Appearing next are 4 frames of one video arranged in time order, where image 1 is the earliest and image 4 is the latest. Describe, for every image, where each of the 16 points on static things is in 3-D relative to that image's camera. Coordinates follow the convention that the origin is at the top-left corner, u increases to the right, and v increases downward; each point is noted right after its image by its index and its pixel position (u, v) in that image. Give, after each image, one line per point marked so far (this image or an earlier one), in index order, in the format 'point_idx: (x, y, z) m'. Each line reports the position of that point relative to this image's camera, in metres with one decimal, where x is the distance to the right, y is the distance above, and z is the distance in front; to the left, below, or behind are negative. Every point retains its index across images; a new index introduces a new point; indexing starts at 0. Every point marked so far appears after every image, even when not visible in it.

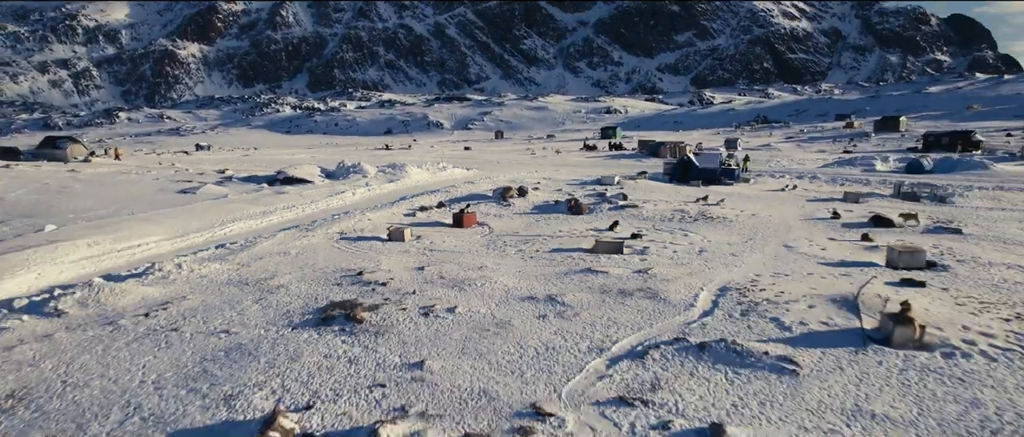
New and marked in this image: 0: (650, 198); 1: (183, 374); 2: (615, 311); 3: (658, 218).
0: (+4.2, +0.6, +19.4) m
1: (-4.0, -1.8, +7.6) m
2: (+1.4, -1.3, +8.7) m
3: (+3.9, +0.1, +16.7) m
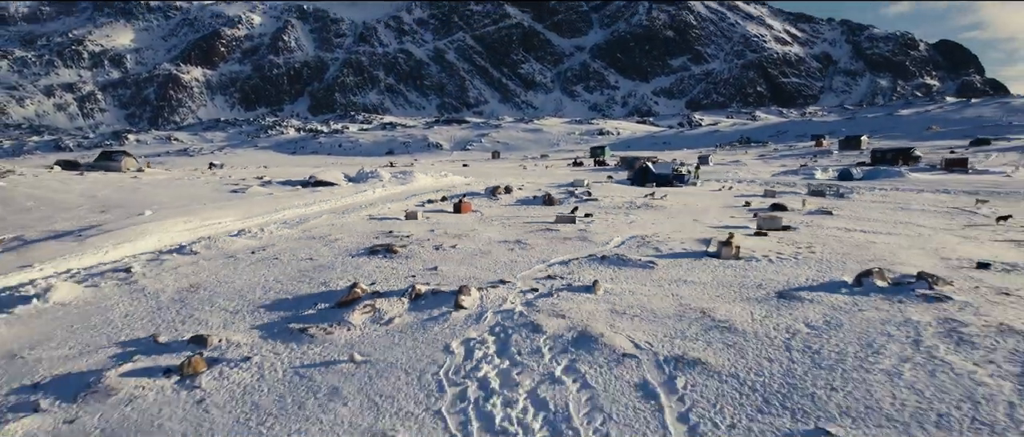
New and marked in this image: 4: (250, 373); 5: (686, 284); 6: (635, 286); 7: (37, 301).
0: (+3.8, +0.9, +24.5) m
1: (-4.4, -1.1, +12.6) m
2: (+1.0, -0.6, +13.7) m
3: (+3.4, +0.4, +21.8) m
4: (-3.5, -2.0, +8.4) m
5: (+3.0, -1.1, +10.7) m
6: (+2.0, -1.1, +10.6) m
7: (-8.7, -1.5, +11.6) m
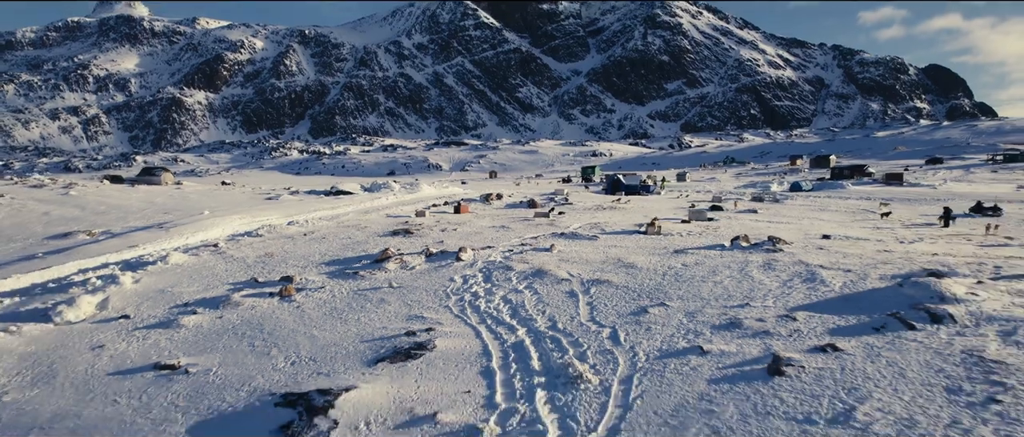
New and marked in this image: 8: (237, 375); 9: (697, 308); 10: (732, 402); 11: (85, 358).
0: (+3.3, +0.8, +29.4) m
1: (-4.8, -0.8, +17.3) m
2: (+0.6, -0.3, +18.5) m
3: (+3.0, +0.5, +26.6) m
4: (-3.9, -1.5, +13.2) m
5: (+2.6, -0.7, +15.5) m
6: (+1.6, -0.7, +15.4) m
7: (-9.1, -1.1, +16.3) m
8: (-4.2, -2.3, +9.6) m
9: (+3.1, -1.4, +10.4) m
10: (+2.5, -2.0, +7.2) m
11: (-7.3, -2.4, +10.9) m
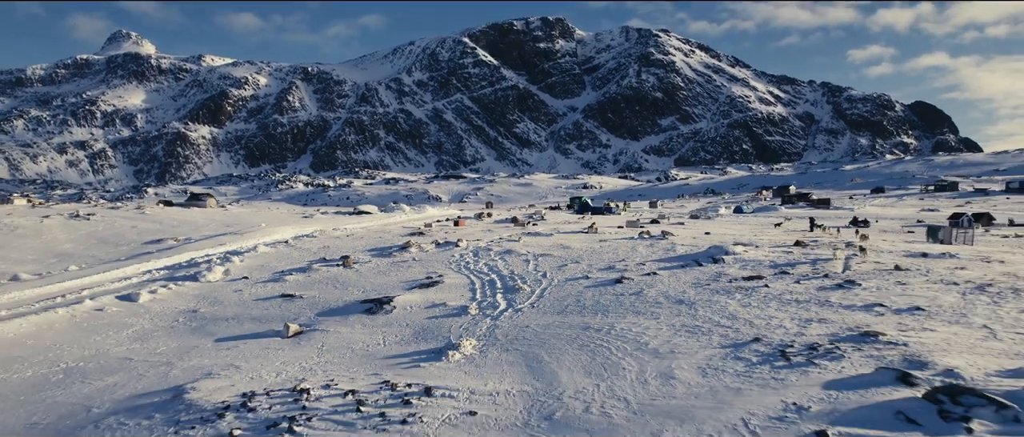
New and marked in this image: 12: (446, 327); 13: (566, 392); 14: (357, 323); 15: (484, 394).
0: (+2.6, 0.0, +36.9) m
1: (-5.5, -0.9, +24.8) m
2: (-0.1, -0.5, +26.0) m
3: (+2.3, -0.2, +34.1) m
4: (-4.6, -1.5, +20.6) m
5: (+1.9, -0.7, +22.9) m
6: (+0.9, -0.8, +22.8) m
7: (-9.8, -1.2, +23.7) m
8: (-4.8, -2.1, +17.0) m
9: (+2.4, -1.2, +17.8) m
10: (+1.9, -1.6, +14.6) m
11: (-8.0, -2.2, +18.2) m
12: (-1.3, -2.2, +13.1) m
13: (+0.7, -2.3, +8.5) m
14: (-3.5, -2.3, +14.3) m
15: (-0.4, -2.4, +8.8) m
